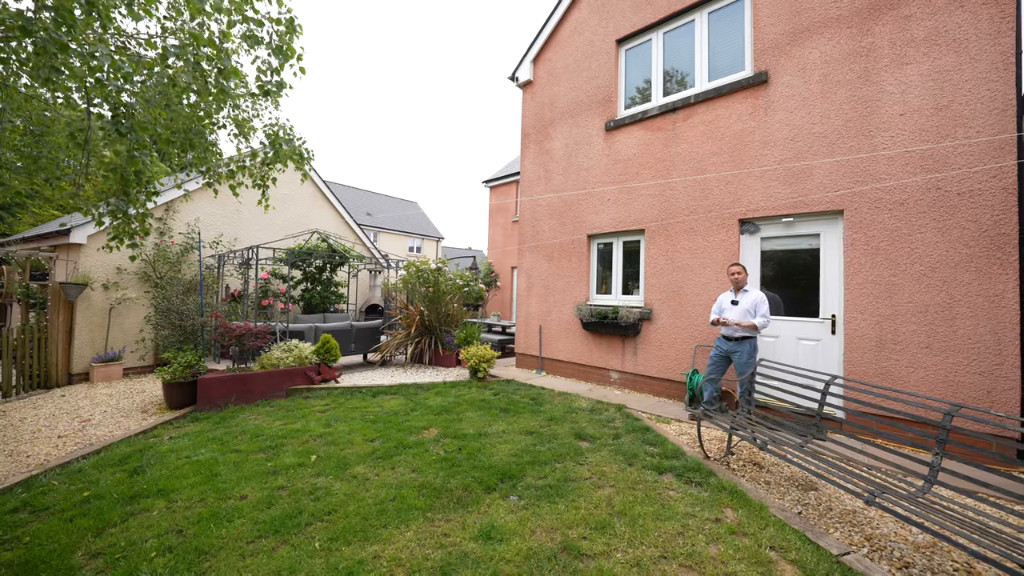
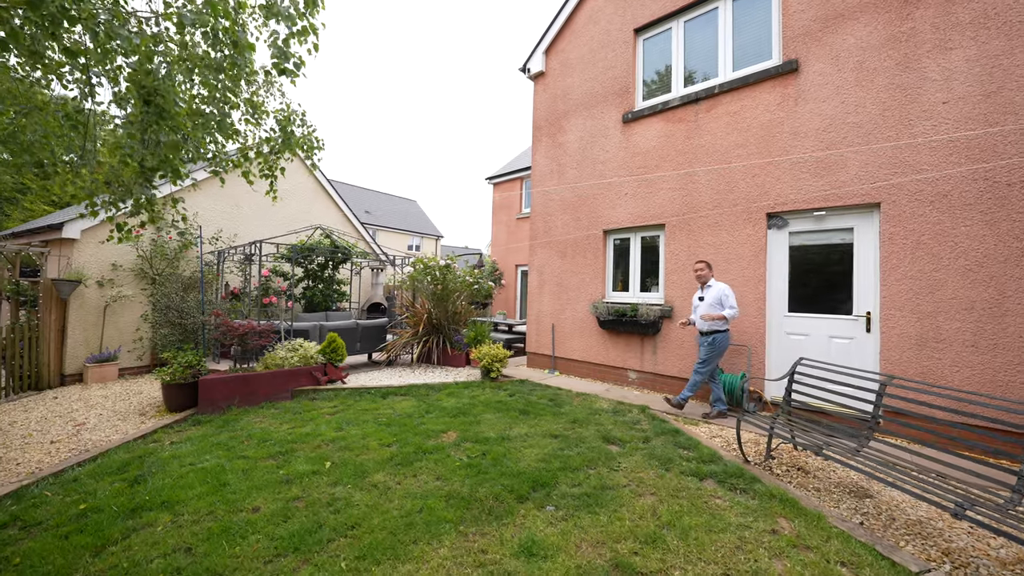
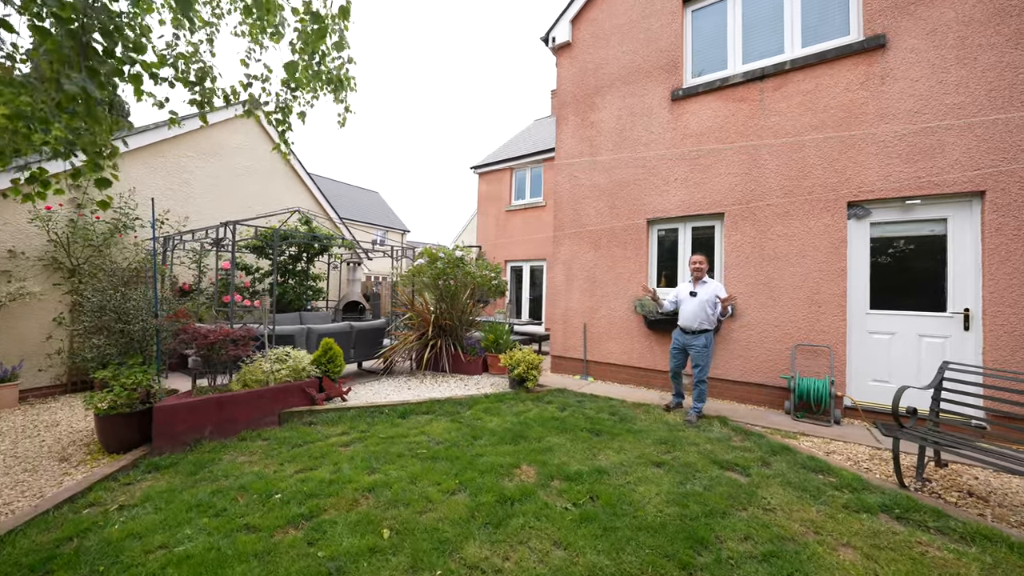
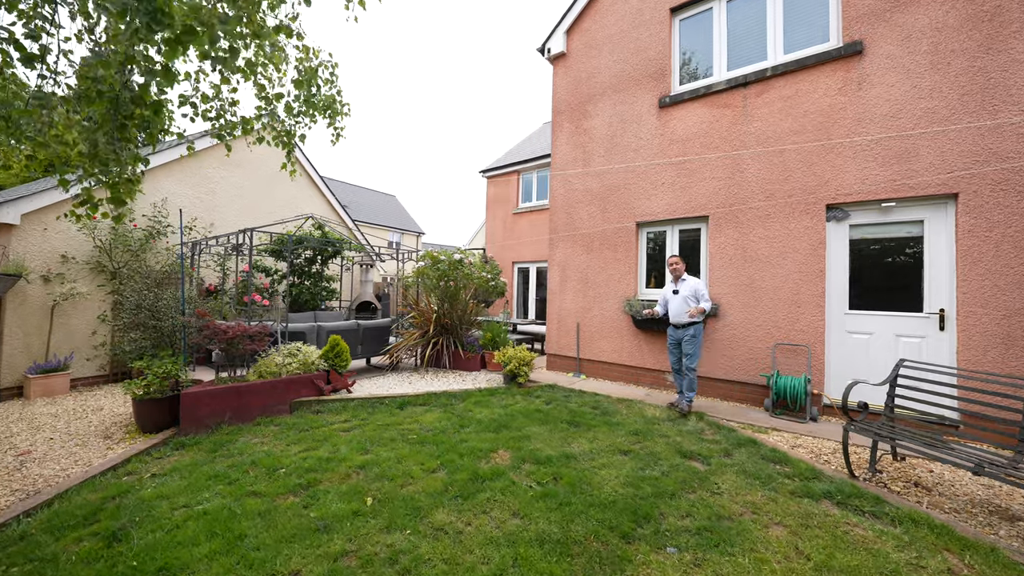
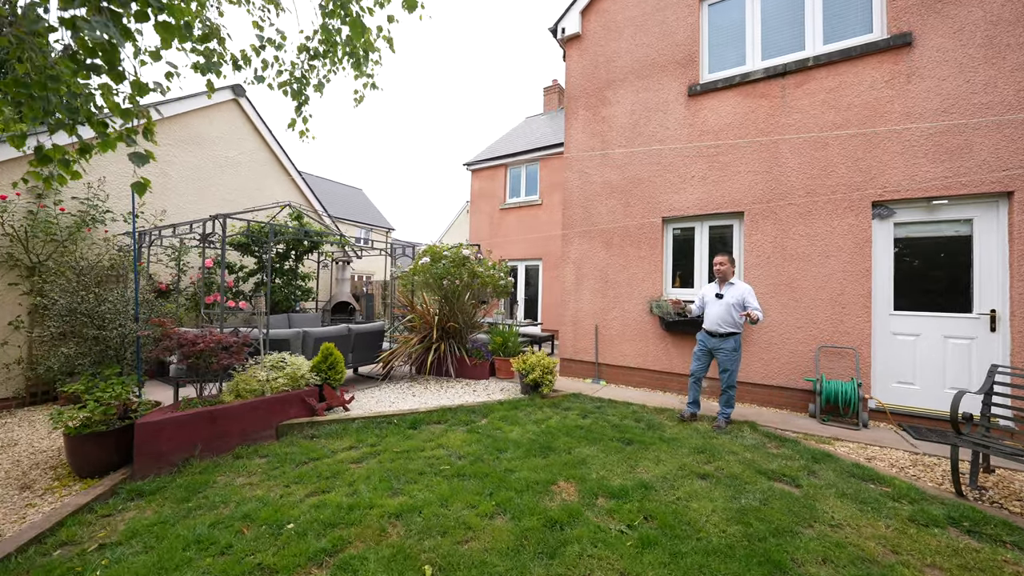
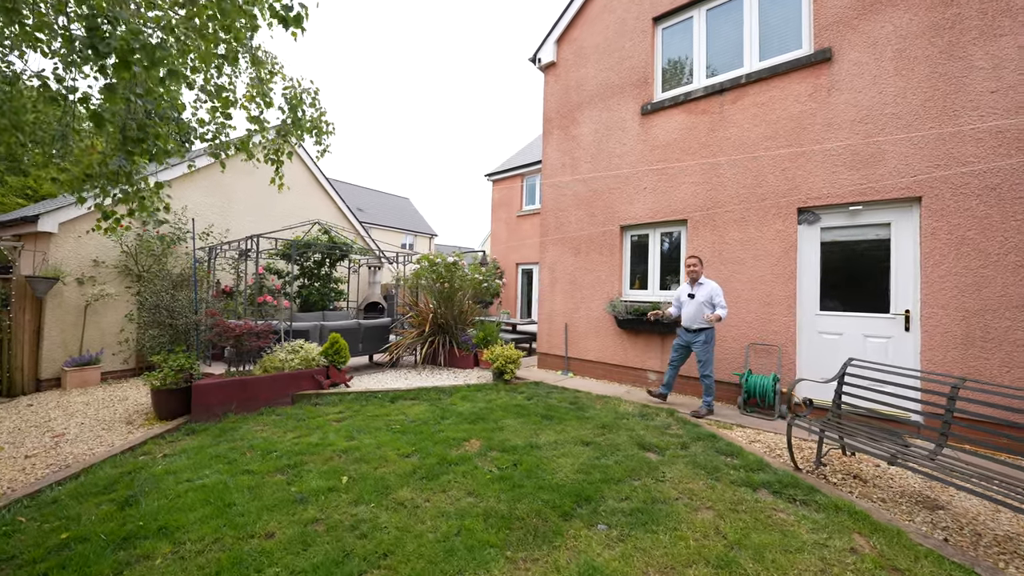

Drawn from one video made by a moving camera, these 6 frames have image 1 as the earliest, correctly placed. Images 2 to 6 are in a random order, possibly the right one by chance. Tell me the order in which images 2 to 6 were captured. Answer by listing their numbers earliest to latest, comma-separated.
2, 6, 4, 3, 5
